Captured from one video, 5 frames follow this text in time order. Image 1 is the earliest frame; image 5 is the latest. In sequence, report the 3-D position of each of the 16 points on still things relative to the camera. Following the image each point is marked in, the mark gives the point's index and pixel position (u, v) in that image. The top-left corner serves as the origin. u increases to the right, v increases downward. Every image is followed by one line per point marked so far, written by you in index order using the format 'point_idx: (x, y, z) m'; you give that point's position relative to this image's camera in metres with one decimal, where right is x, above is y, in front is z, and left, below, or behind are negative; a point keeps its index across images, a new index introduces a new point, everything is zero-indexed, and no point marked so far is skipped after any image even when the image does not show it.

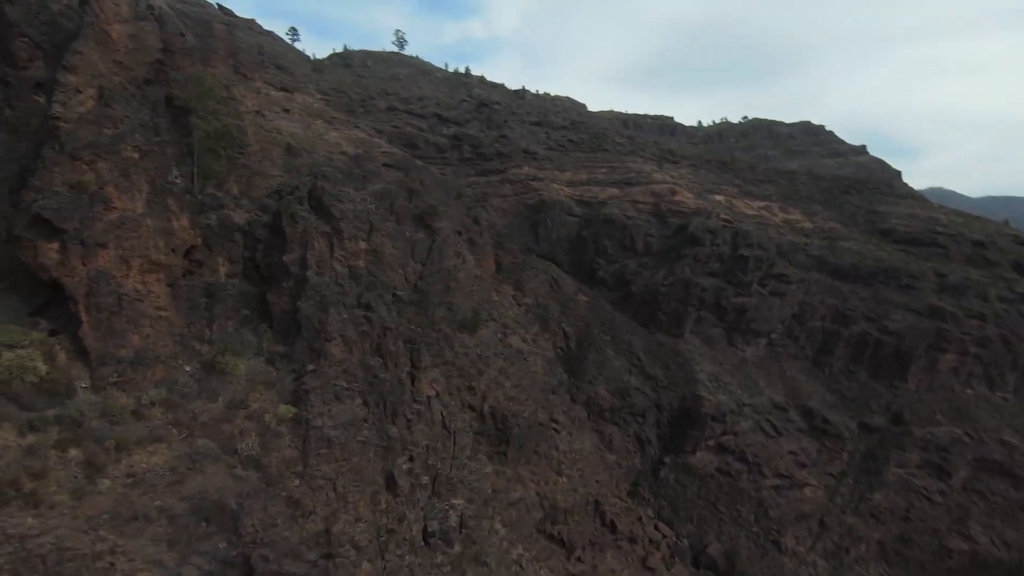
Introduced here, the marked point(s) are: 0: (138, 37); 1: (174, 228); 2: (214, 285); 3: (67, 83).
0: (-11.9, +7.9, +16.0) m
1: (-10.6, +1.9, +16.0) m
2: (-9.9, +0.1, +17.2) m
3: (-12.8, +5.8, +14.3) m
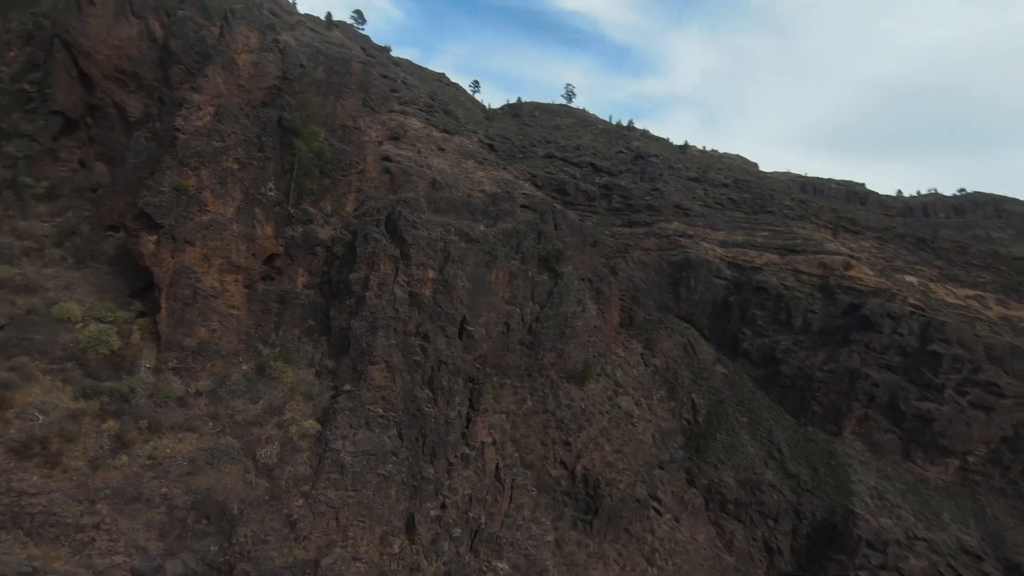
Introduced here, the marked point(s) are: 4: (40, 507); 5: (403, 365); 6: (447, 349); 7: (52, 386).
0: (-9.0, +7.9, +18.1) m
1: (-8.6, +1.8, +17.3) m
2: (-7.9, -0.1, +18.2) m
3: (-10.5, +6.1, +16.6) m
4: (-10.3, -4.8, +11.0) m
5: (-3.9, -2.7, +17.9) m
6: (-2.4, -2.3, +19.0) m
7: (-11.8, -2.5, +13.1) m
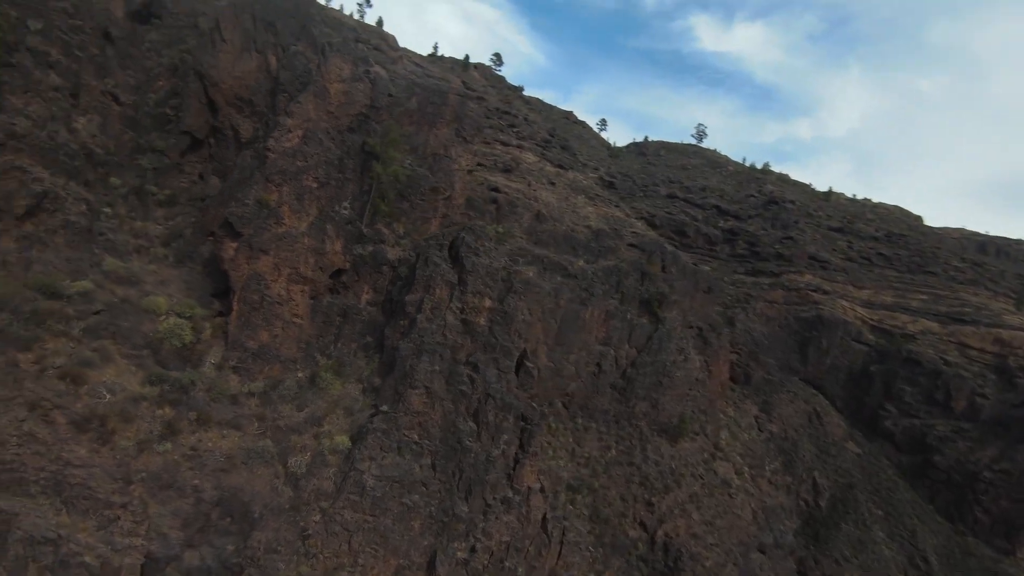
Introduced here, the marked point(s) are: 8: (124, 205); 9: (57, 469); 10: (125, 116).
0: (-6.1, +7.4, +19.4) m
1: (-6.6, +1.3, +18.1) m
2: (-5.9, -0.7, +18.8) m
3: (-8.2, +5.8, +18.2) m
4: (-10.3, -4.5, +12.1) m
5: (-2.3, -3.6, +17.5) m
6: (-0.6, -3.4, +18.2) m
7: (-11.0, -2.3, +14.6) m
8: (-13.5, +2.9, +17.8) m
9: (-10.8, -4.3, +11.9) m
10: (-14.1, +6.3, +18.7) m
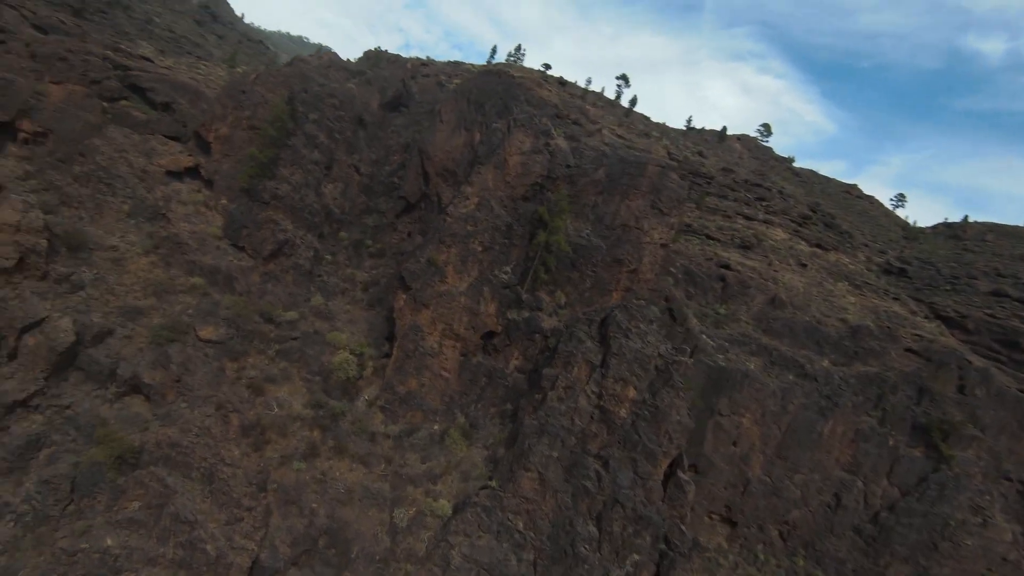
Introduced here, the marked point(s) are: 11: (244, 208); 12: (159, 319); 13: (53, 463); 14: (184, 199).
0: (+0.8, +4.9, +20.1) m
1: (-1.1, -0.9, +18.7) m
2: (-0.6, -3.0, +18.7) m
3: (-1.8, +3.7, +19.8) m
4: (-8.1, -5.3, +14.5) m
5: (+1.5, -6.0, +15.6) m
6: (+3.4, -6.1, +15.5) m
7: (-7.2, -3.4, +17.2) m
8: (-7.1, +1.5, +21.7) m
9: (-8.5, -5.0, +14.5) m
10: (-6.8, +4.7, +23.0) m
11: (-10.4, +3.1, +19.8) m
12: (-11.4, -1.0, +16.5) m
13: (-12.2, -4.6, +13.6) m
14: (-12.6, +3.4, +19.6) m
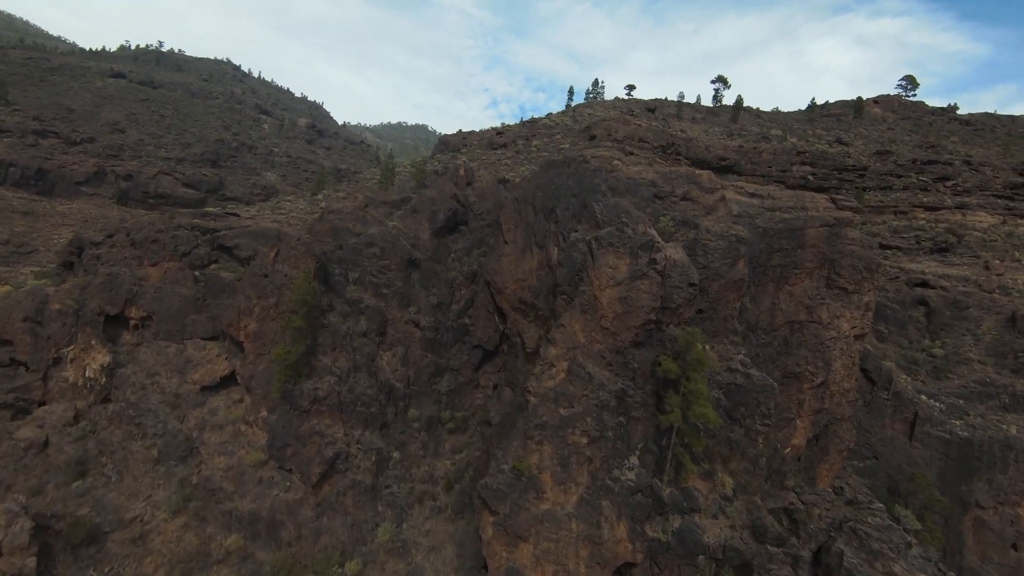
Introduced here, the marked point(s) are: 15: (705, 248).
0: (+3.3, -0.1, +13.7) m
1: (+2.2, -6.0, +12.2) m
2: (+3.1, -8.0, +12.0) m
3: (+1.0, -1.7, +13.9) m
4: (-4.6, -11.6, +9.4) m
5: (+5.0, -10.4, +8.3) m
6: (+6.8, -10.1, +7.7) m
7: (-3.4, -9.7, +12.0) m
8: (-3.2, -5.1, +16.8) m
9: (-5.0, -11.4, +9.6) m
10: (-3.1, -1.9, +18.3) m
11: (-7.1, -4.0, +15.8) m
12: (-8.0, -8.1, +12.5) m
13: (-8.8, -11.8, +9.6) m
14: (-9.2, -4.2, +16.1) m
15: (+5.8, +1.2, +15.4) m
